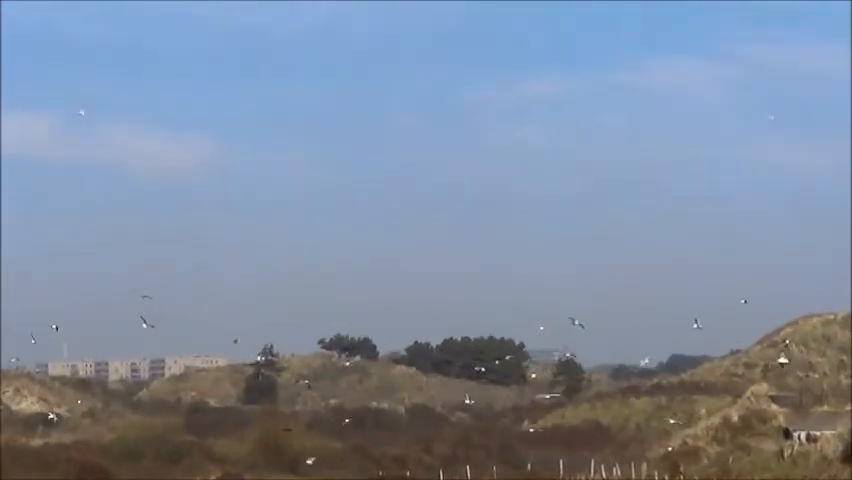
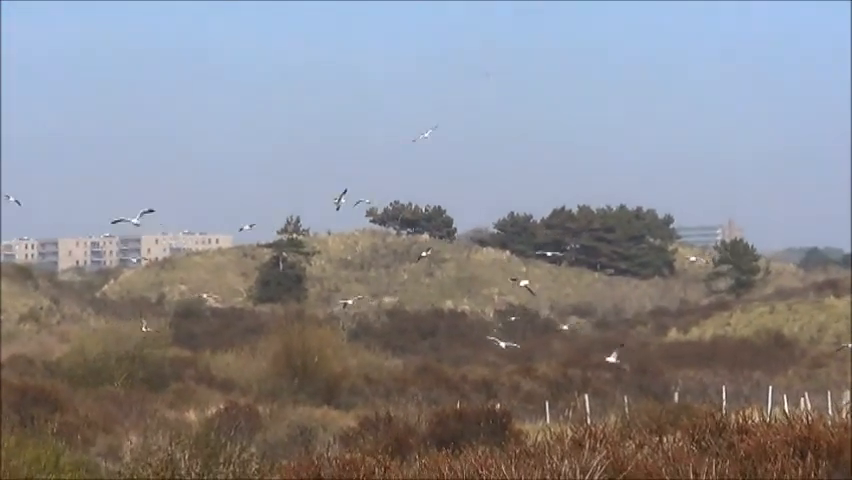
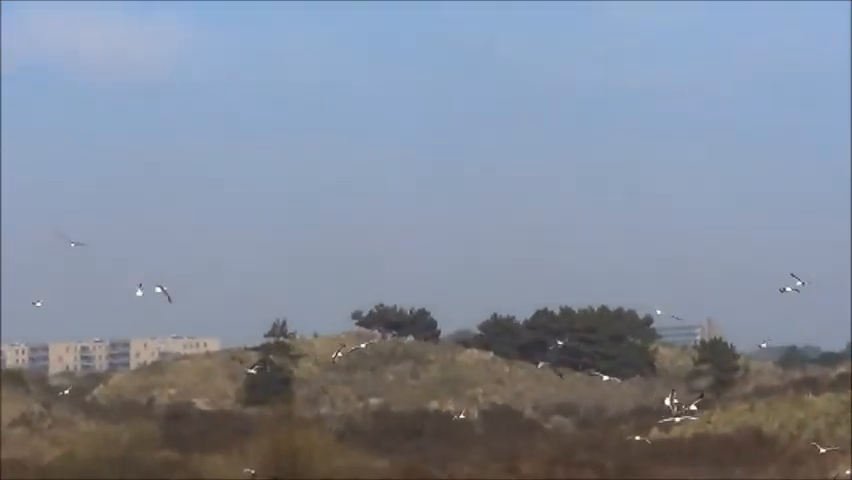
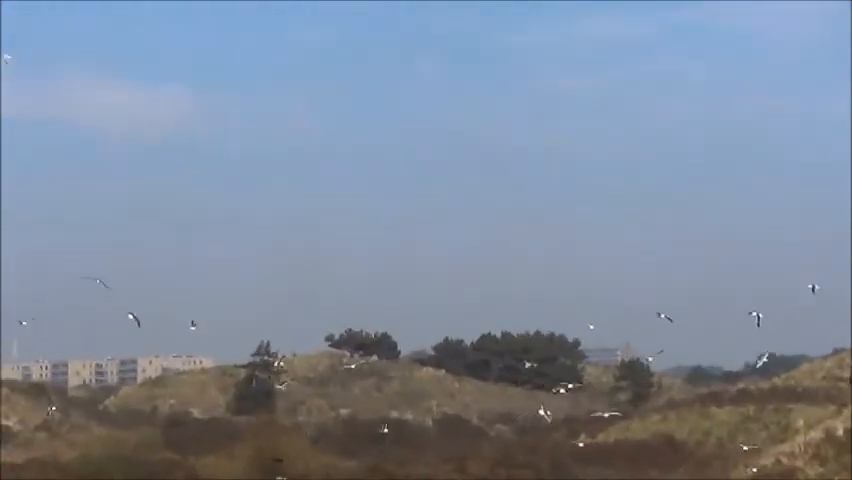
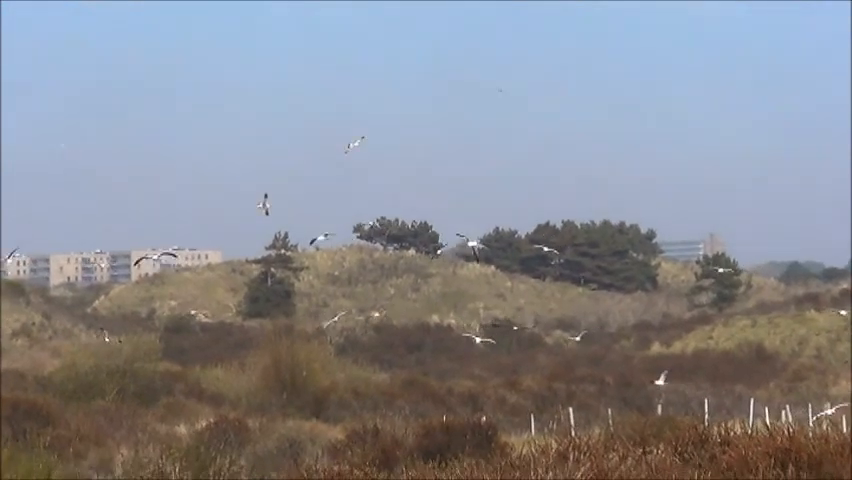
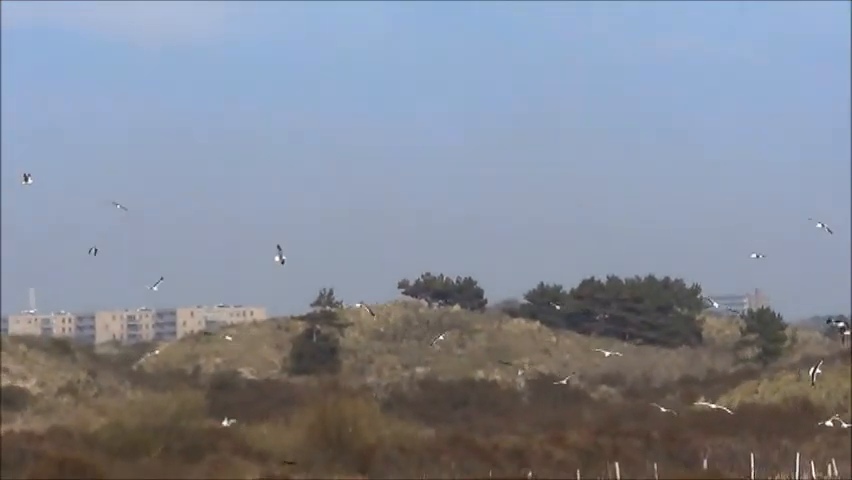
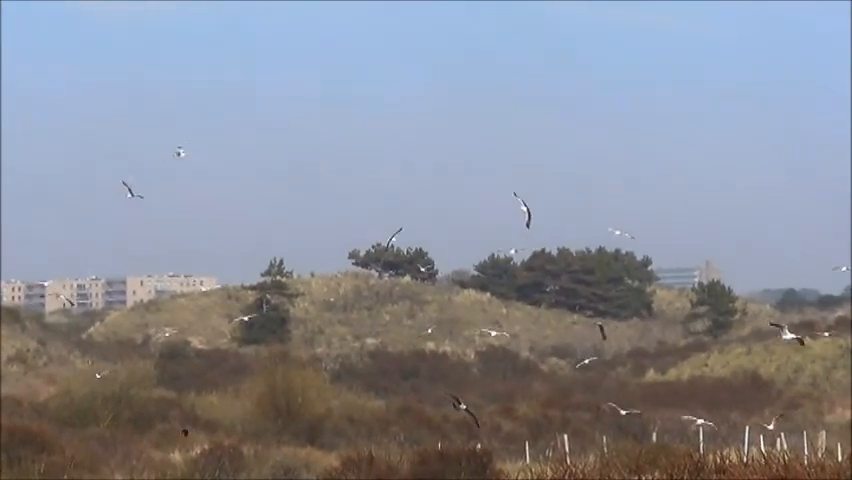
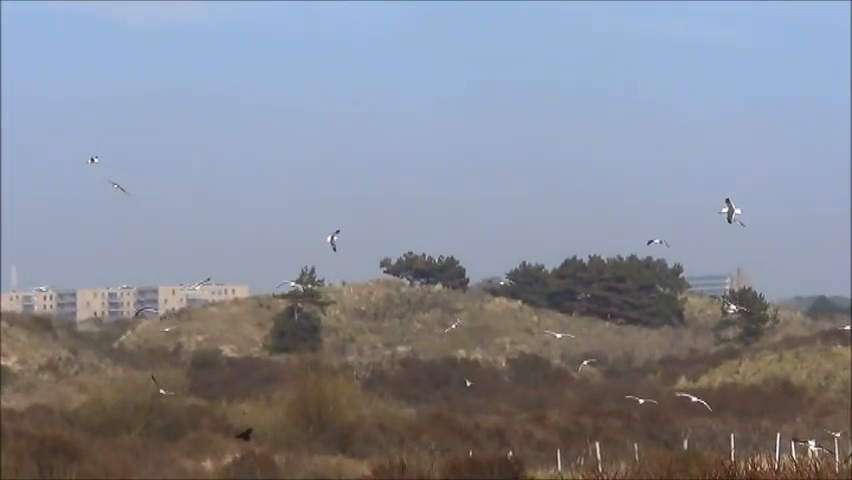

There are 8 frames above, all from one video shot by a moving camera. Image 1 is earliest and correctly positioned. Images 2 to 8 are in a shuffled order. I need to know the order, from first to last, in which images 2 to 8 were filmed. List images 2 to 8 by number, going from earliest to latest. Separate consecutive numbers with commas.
4, 3, 6, 8, 7, 5, 2
